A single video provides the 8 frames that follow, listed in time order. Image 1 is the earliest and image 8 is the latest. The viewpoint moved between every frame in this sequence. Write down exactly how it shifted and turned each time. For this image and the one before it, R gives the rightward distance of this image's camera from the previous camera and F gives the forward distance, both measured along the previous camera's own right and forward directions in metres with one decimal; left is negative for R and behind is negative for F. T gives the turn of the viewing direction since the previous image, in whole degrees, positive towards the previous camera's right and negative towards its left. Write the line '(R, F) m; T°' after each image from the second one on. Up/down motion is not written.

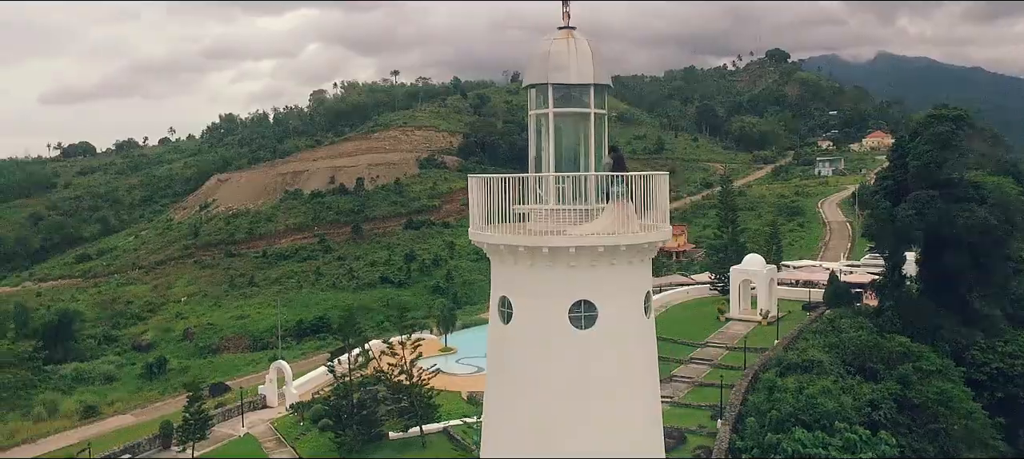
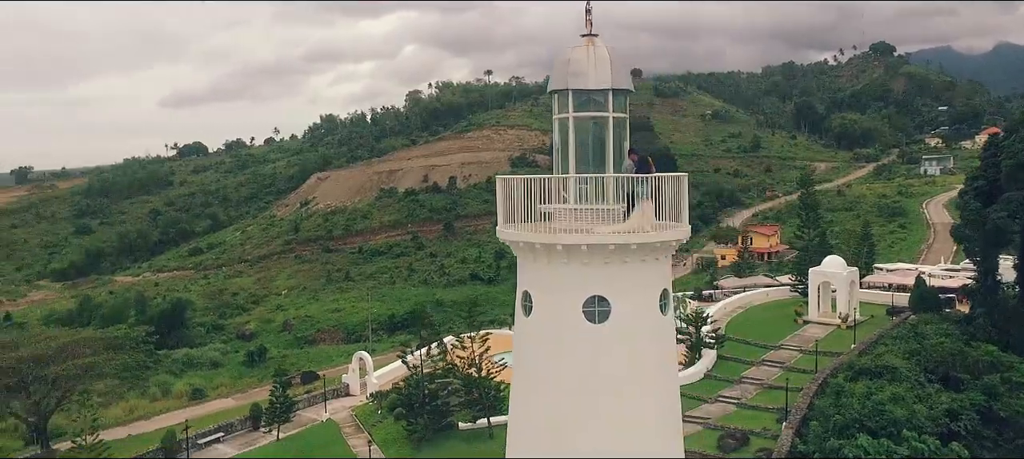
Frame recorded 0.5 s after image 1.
(+0.5, -0.2) m; -7°
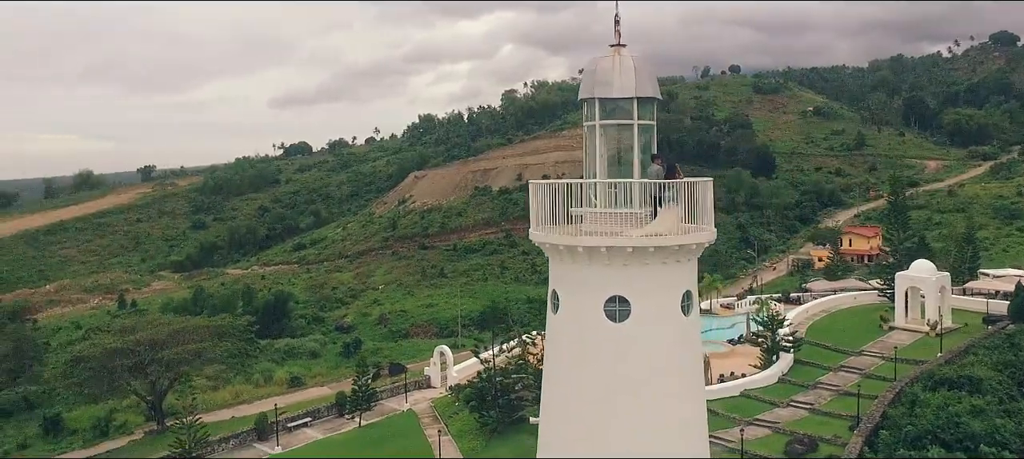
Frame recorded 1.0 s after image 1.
(+0.5, -0.2) m; -7°
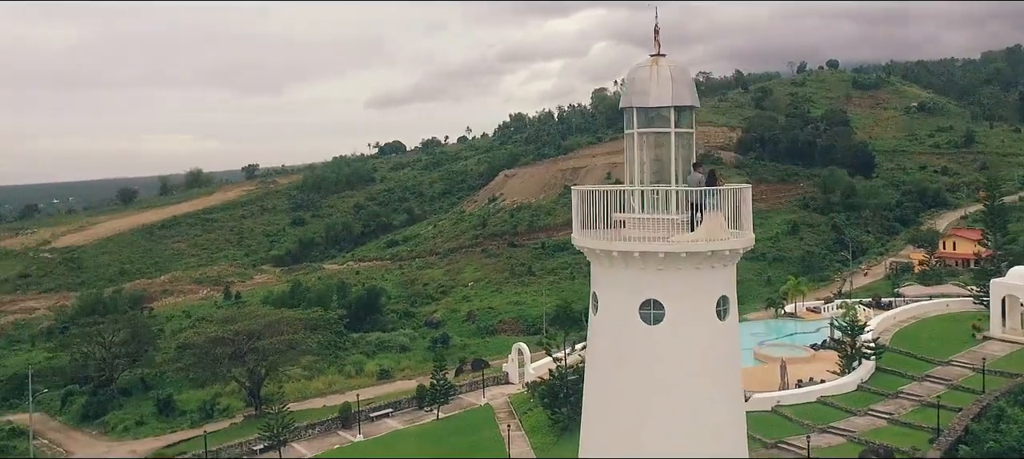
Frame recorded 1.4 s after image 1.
(+0.4, -0.2) m; -7°
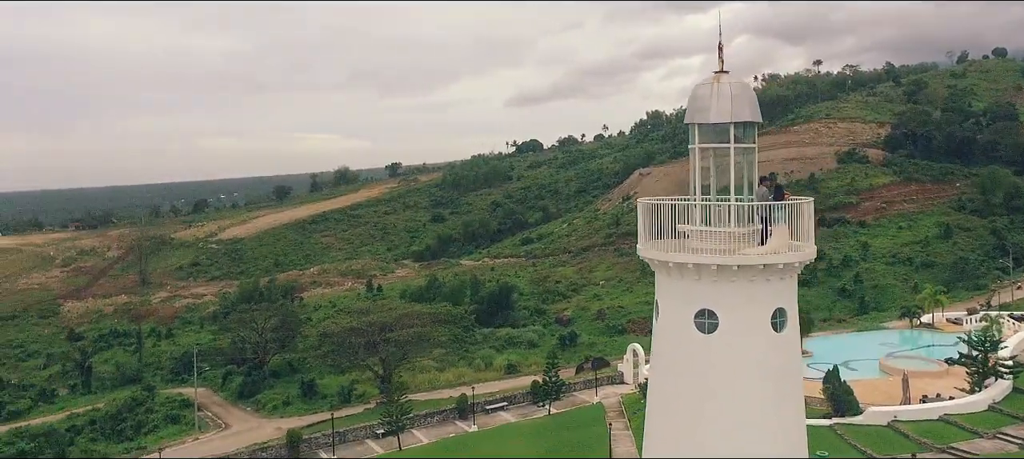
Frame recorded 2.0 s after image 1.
(+0.5, -0.3) m; -10°
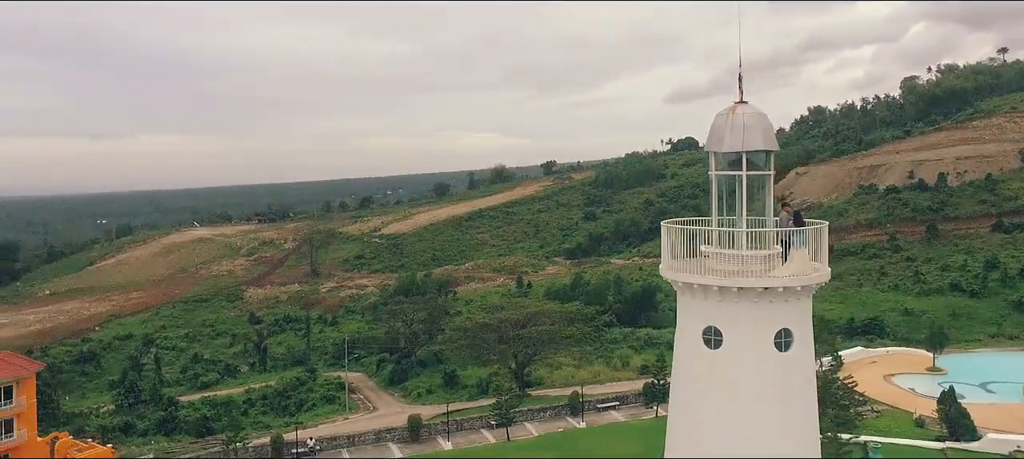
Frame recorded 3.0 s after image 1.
(+1.0, -0.6) m; -12°
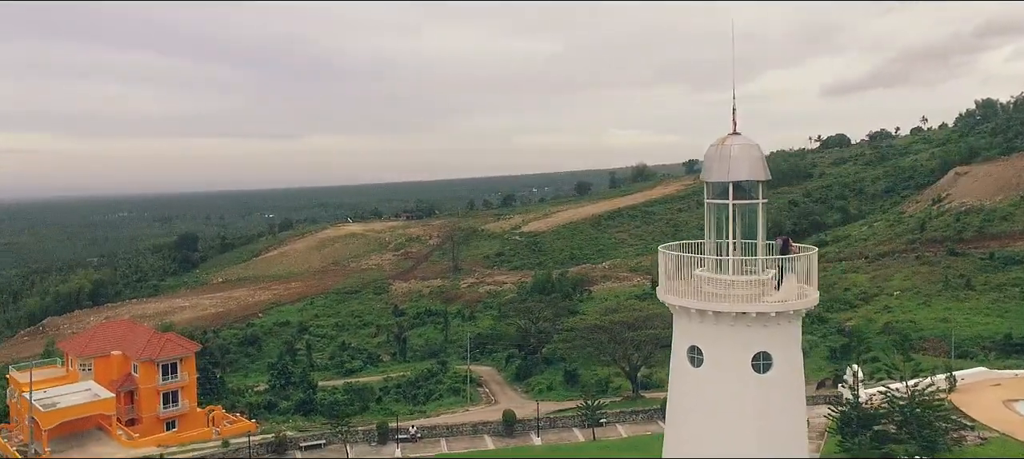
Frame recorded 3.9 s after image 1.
(+1.2, -0.6) m; -11°
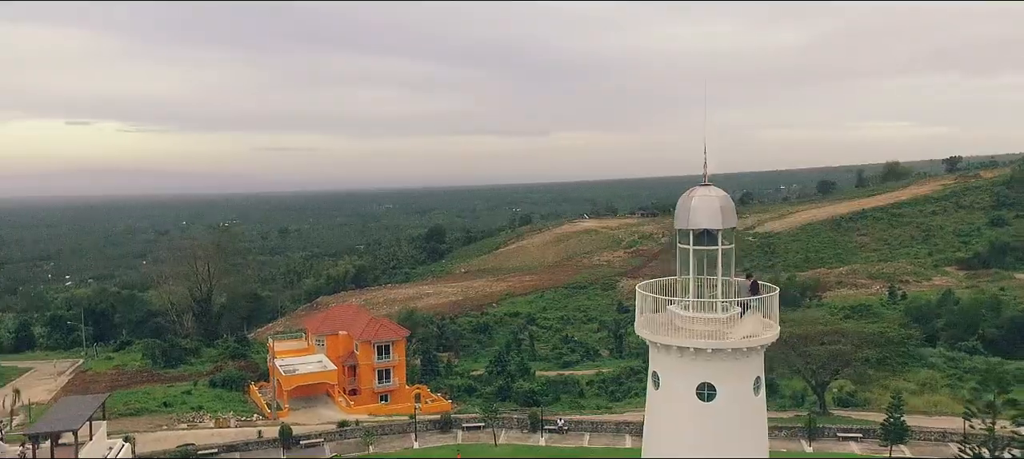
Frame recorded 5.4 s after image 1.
(+2.4, -1.0) m; -18°
